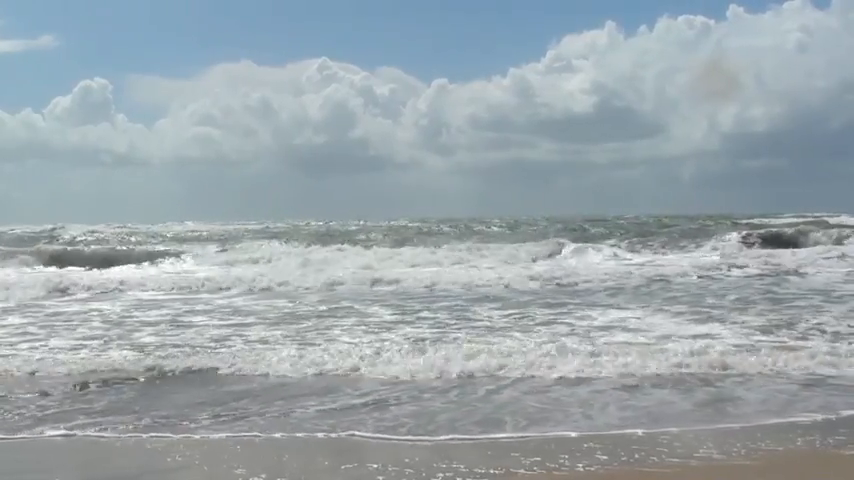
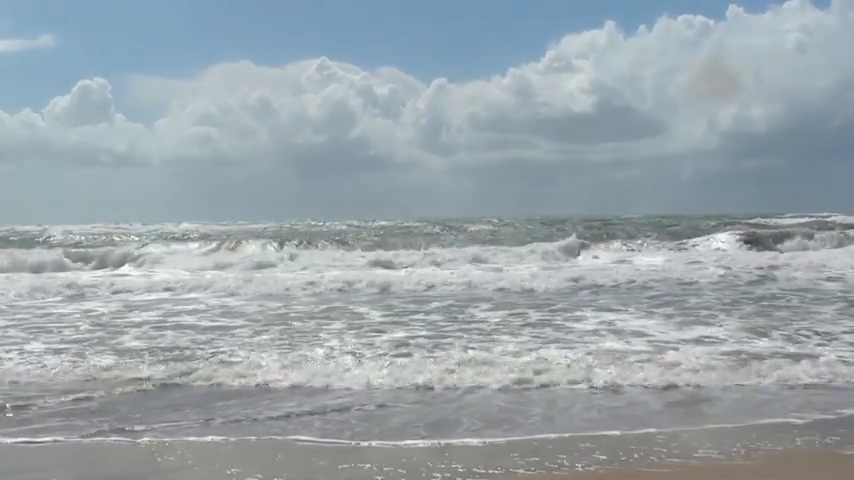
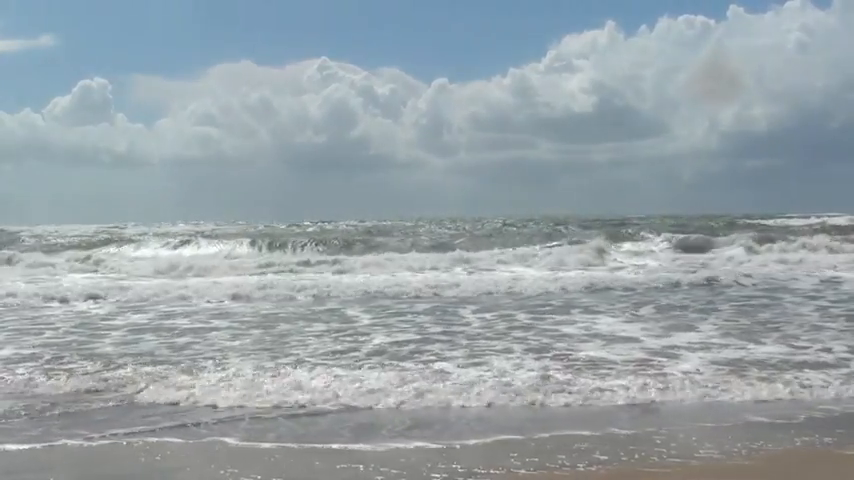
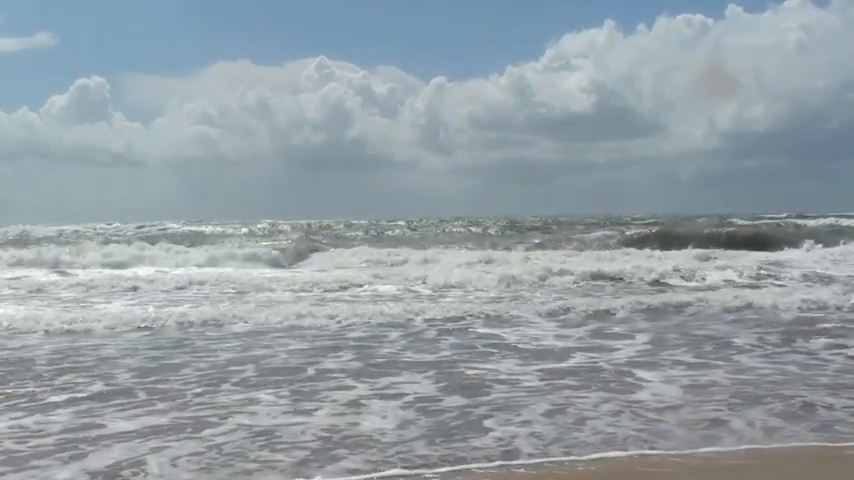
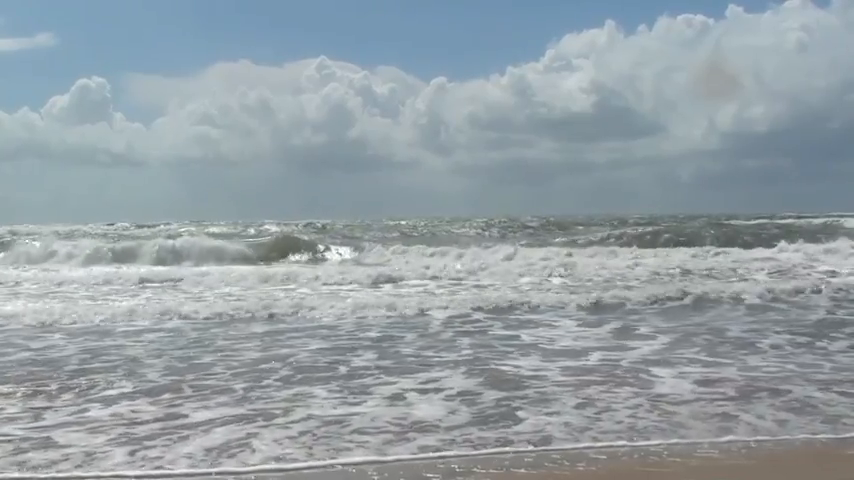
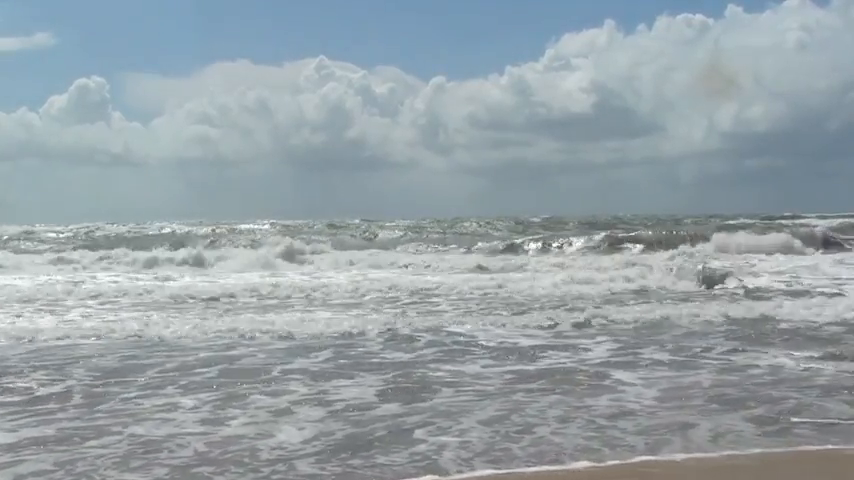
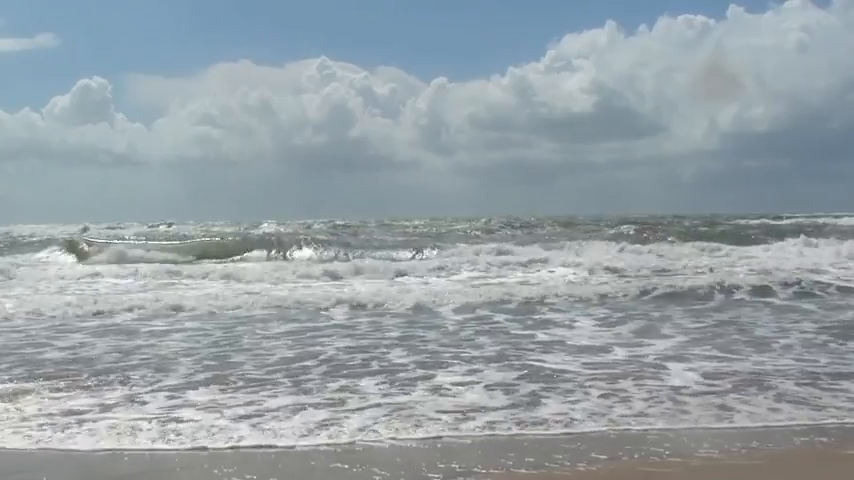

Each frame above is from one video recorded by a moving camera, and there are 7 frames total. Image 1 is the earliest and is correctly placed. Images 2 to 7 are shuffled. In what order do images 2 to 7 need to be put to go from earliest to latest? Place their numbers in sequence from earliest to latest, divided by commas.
2, 3, 7, 5, 4, 6
